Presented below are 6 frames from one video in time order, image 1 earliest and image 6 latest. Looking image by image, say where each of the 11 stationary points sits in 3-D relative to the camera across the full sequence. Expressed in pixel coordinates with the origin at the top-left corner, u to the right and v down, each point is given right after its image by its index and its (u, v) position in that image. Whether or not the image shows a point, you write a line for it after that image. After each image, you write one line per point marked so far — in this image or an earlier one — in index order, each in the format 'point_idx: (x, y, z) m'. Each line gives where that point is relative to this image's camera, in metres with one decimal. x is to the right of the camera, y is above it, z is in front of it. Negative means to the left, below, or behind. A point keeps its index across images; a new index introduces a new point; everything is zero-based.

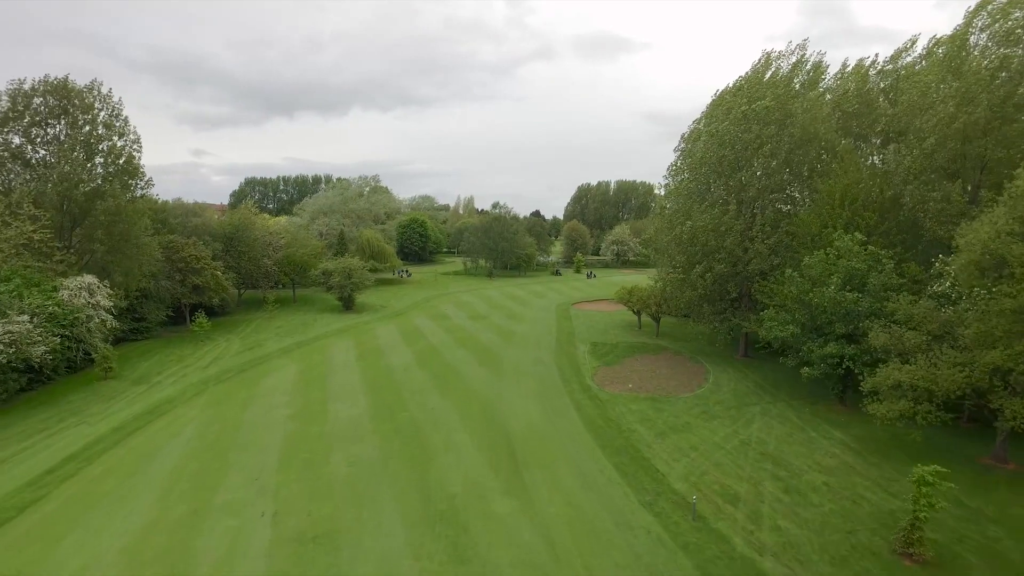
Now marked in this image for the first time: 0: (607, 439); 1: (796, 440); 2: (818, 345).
0: (+2.6, -4.1, +16.8) m
1: (+7.6, -4.1, +16.7) m
2: (+9.1, -1.7, +18.6) m
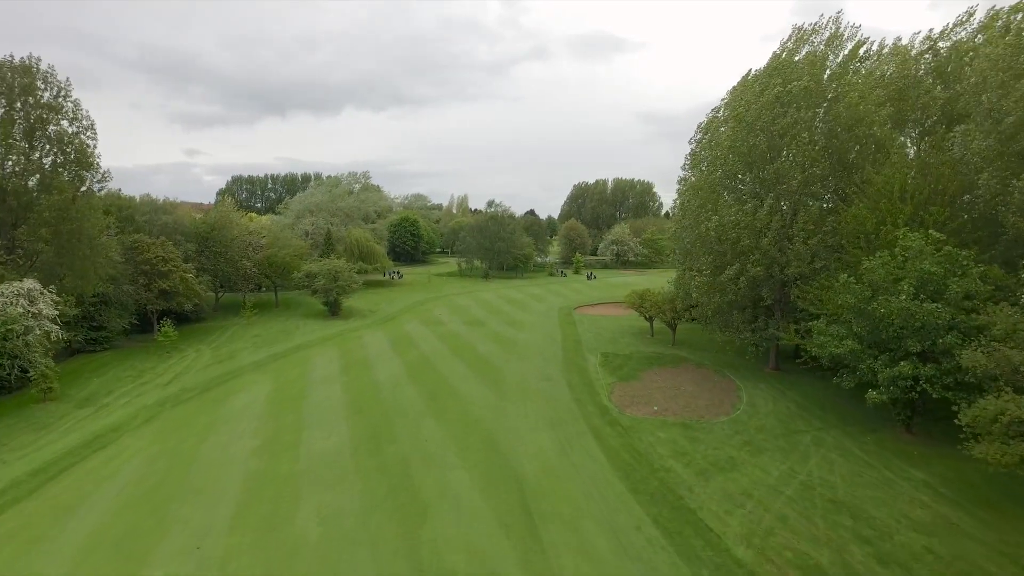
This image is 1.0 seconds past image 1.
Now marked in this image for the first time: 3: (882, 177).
0: (+2.8, -4.3, +13.8) m
1: (+7.8, -4.2, +13.7) m
2: (+9.3, -1.9, +15.7) m
3: (+11.3, +3.4, +19.1) m
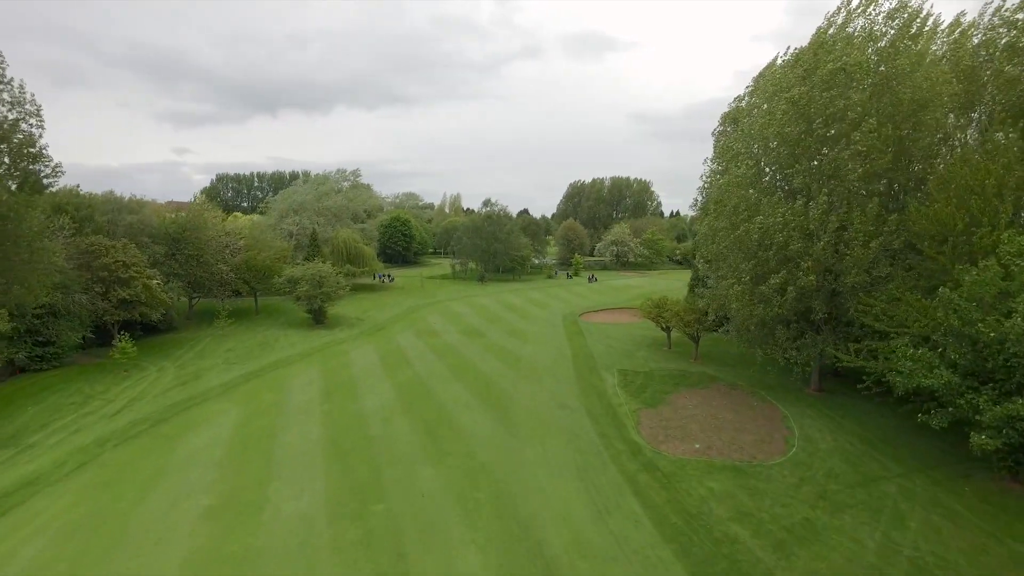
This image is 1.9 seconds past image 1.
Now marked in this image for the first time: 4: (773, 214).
0: (+3.2, -4.6, +10.7) m
1: (+8.2, -4.6, +10.6) m
2: (+9.7, -2.3, +12.6) m
3: (+11.6, +3.0, +16.1) m
4: (+7.9, +2.3, +19.0) m
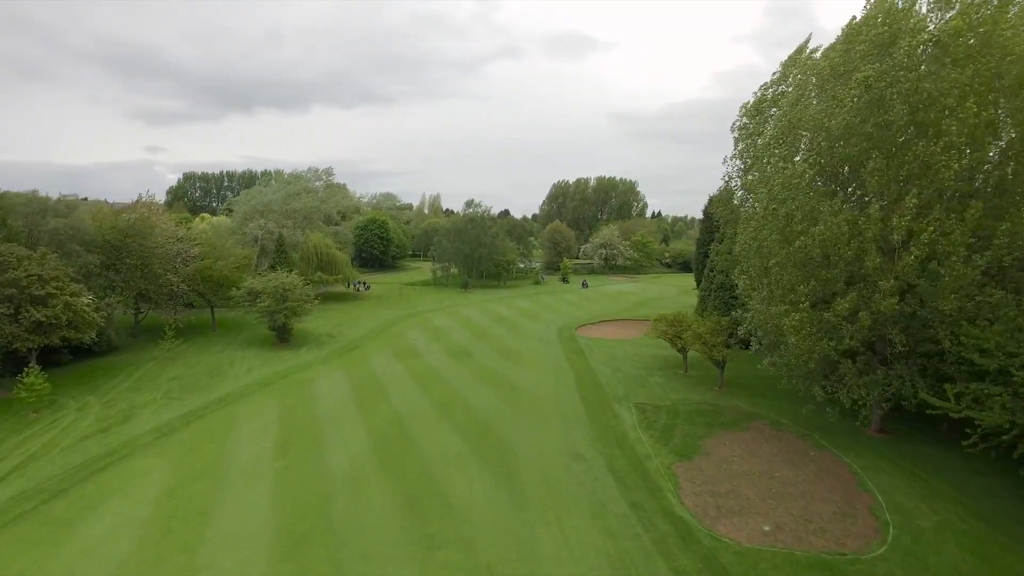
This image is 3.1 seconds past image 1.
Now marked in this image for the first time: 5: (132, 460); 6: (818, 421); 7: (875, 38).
0: (+3.6, -5.3, +6.7) m
1: (+8.6, -5.2, +6.9) m
2: (+10.0, -2.9, +8.9) m
3: (+11.8, +2.4, +12.5) m
4: (+8.0, +1.6, +15.3) m
5: (-9.9, -4.5, +16.1) m
6: (+9.0, -4.0, +18.5) m
7: (+9.6, +6.5, +16.6) m
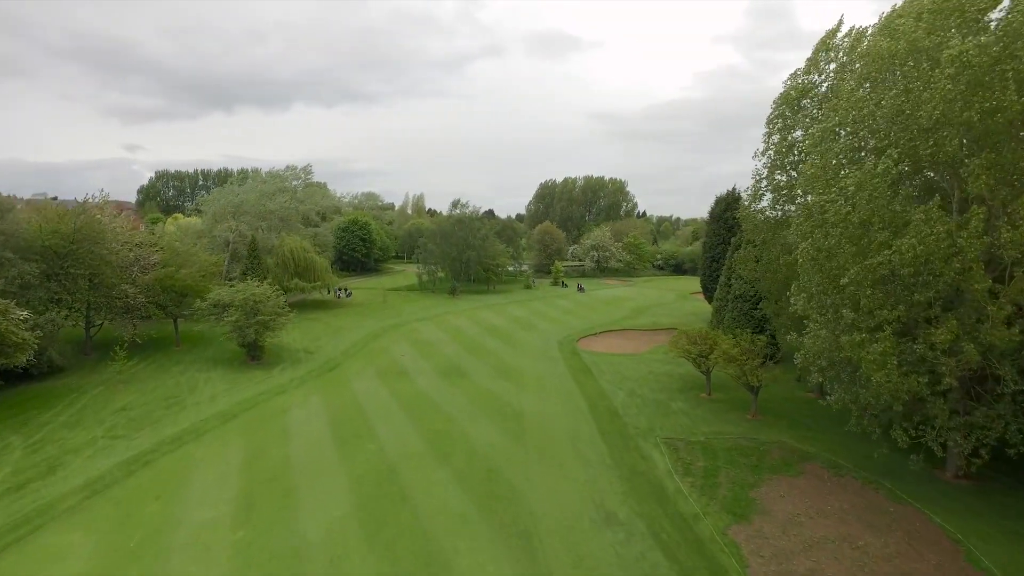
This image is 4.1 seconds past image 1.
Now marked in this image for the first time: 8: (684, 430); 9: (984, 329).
0: (+4.3, -5.8, +3.7) m
1: (+9.3, -5.7, +4.0) m
2: (+10.6, -3.3, +6.1) m
3: (+12.3, +2.0, +9.6) m
4: (+8.4, +1.2, +12.3) m
5: (-9.5, -5.0, +12.7) m
6: (+9.3, -4.4, +15.6) m
7: (+9.9, +6.1, +13.7) m
8: (+5.4, -4.4, +19.5) m
9: (+9.0, -0.8, +11.8) m
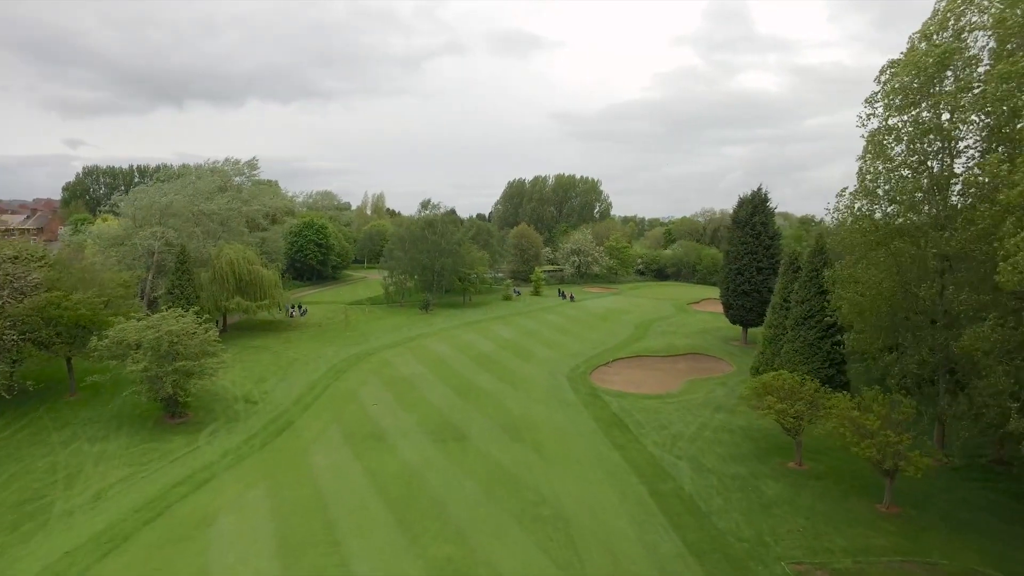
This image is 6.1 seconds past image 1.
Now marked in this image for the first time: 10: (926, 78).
0: (+6.3, -6.7, -2.7) m
1: (+11.3, -6.7, -2.1) m
2: (+12.5, -4.3, +0.1) m
3: (+13.9, +1.0, +3.8) m
4: (+9.8, +0.2, +6.2) m
5: (-8.0, -6.0, +5.4) m
6: (+10.6, -5.4, +9.5) m
7: (+11.2, +5.1, +7.6) m
8: (+6.4, -5.3, +13.1) m
9: (+10.4, -1.7, +5.7) m
10: (+10.8, +5.9, +17.0) m
